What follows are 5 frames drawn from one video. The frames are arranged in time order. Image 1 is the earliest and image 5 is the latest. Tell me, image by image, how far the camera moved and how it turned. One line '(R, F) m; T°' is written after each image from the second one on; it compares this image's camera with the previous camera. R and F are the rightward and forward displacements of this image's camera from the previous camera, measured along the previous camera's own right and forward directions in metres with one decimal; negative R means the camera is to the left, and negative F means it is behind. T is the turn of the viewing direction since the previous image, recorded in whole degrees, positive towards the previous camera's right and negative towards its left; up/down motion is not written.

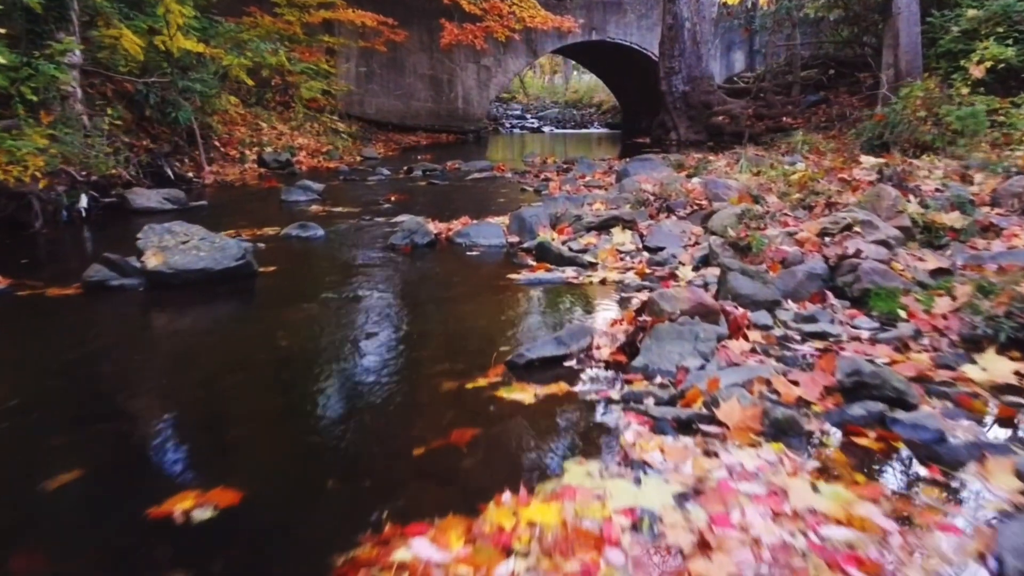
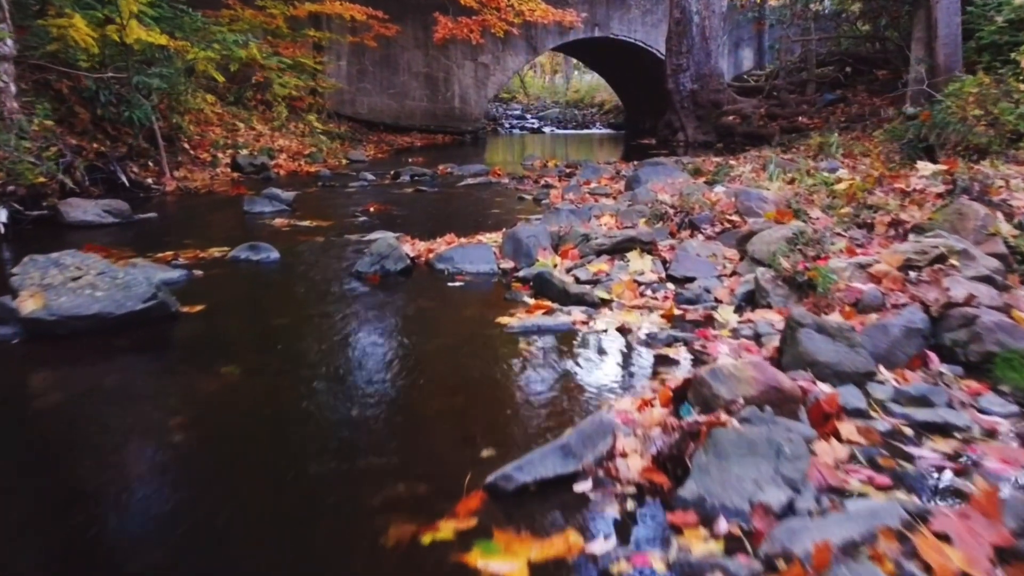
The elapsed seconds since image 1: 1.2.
(0.0, +0.9) m; 0°
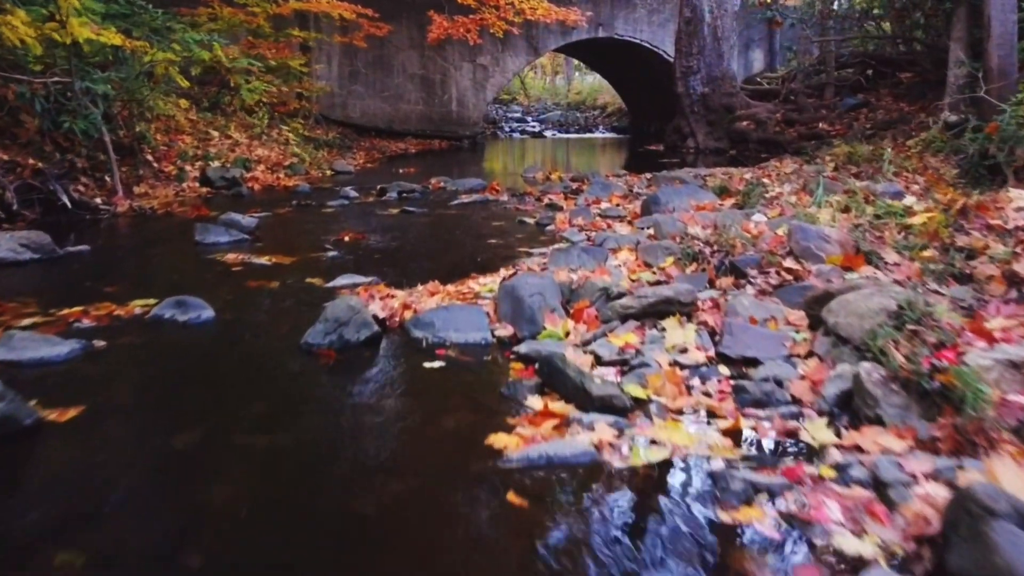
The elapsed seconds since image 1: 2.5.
(0.0, +0.9) m; 0°
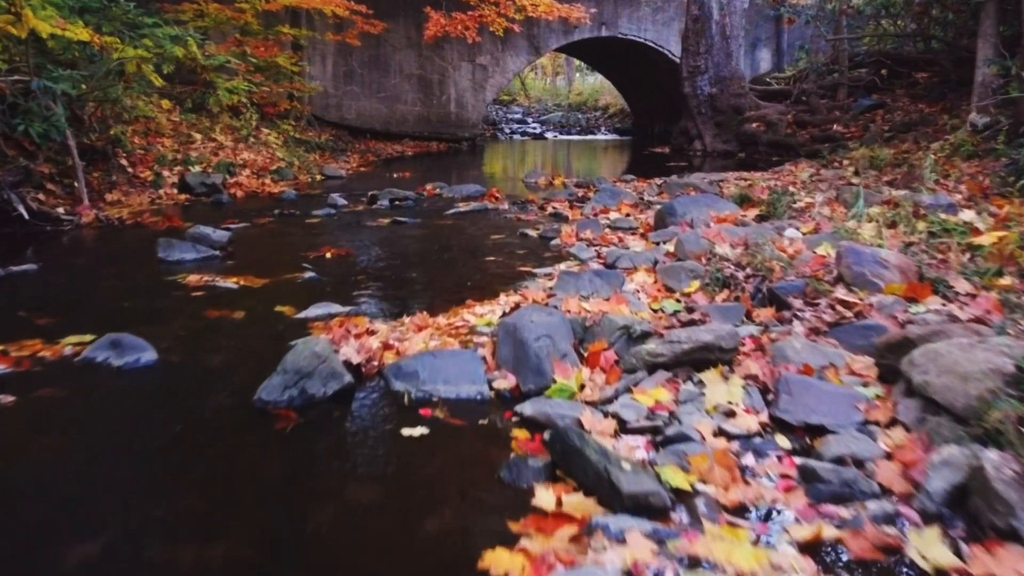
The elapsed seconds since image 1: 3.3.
(0.0, +0.6) m; 0°
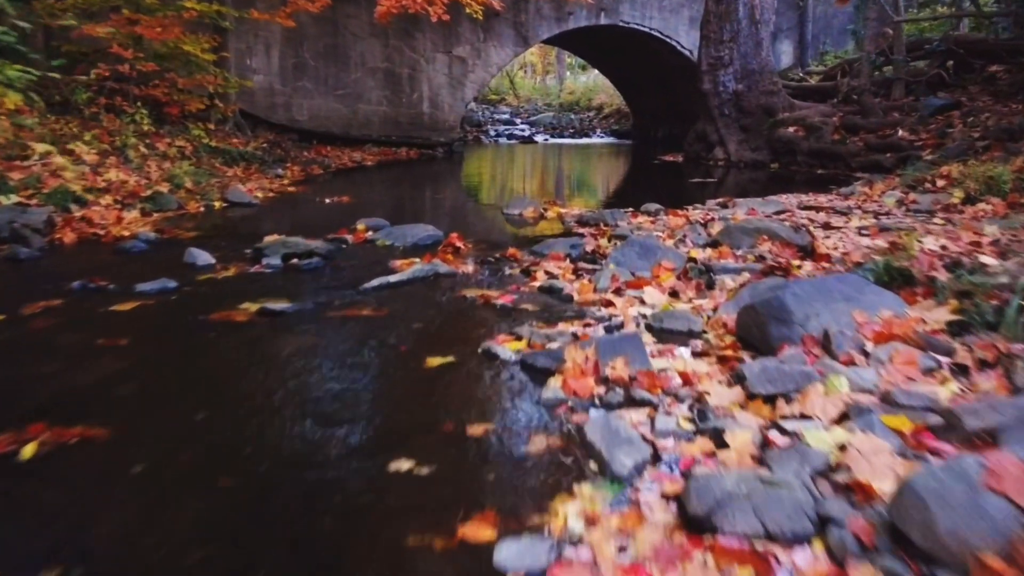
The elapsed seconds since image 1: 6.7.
(+0.1, +2.8) m; +1°
